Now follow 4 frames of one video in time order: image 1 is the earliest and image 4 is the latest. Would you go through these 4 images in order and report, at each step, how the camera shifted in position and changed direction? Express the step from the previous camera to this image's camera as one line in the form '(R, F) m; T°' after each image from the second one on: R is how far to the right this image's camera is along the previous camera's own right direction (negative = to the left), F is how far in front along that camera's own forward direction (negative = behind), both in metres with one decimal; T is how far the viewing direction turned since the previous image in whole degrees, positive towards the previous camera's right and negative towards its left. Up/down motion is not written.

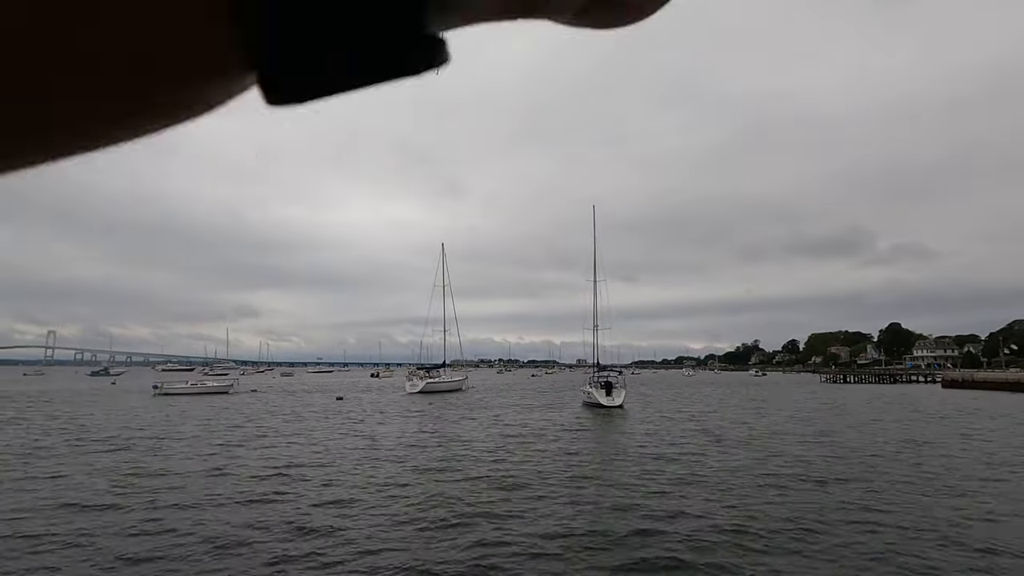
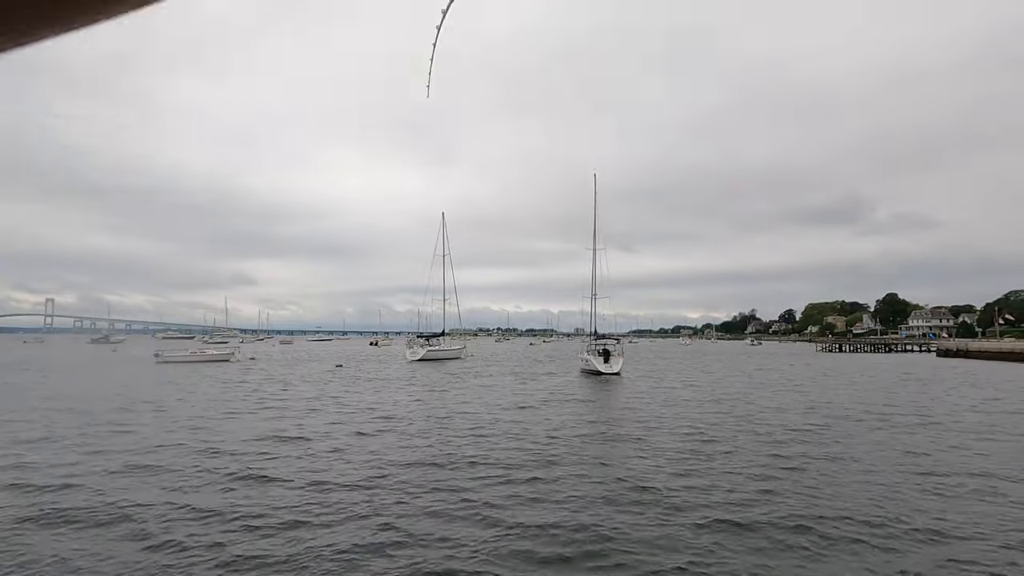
(-1.1, +0.5) m; 0°
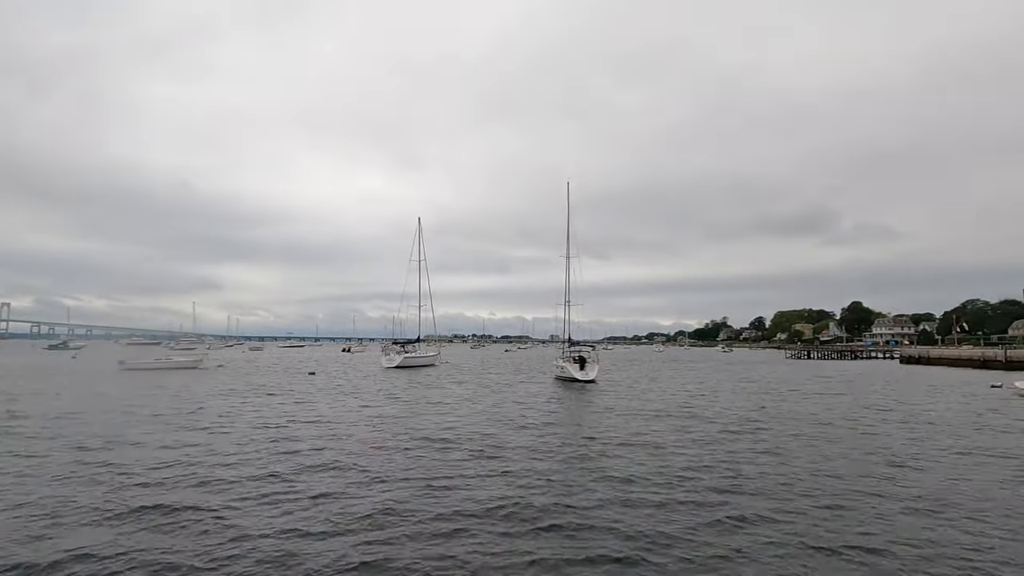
(-3.1, +0.8) m; +3°
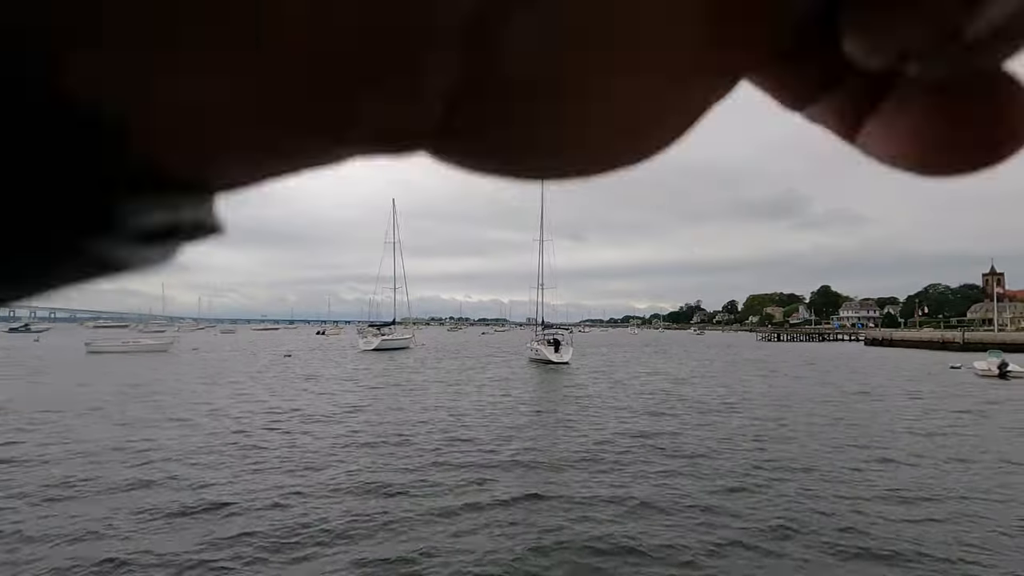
(-2.1, -1.4) m; +2°
